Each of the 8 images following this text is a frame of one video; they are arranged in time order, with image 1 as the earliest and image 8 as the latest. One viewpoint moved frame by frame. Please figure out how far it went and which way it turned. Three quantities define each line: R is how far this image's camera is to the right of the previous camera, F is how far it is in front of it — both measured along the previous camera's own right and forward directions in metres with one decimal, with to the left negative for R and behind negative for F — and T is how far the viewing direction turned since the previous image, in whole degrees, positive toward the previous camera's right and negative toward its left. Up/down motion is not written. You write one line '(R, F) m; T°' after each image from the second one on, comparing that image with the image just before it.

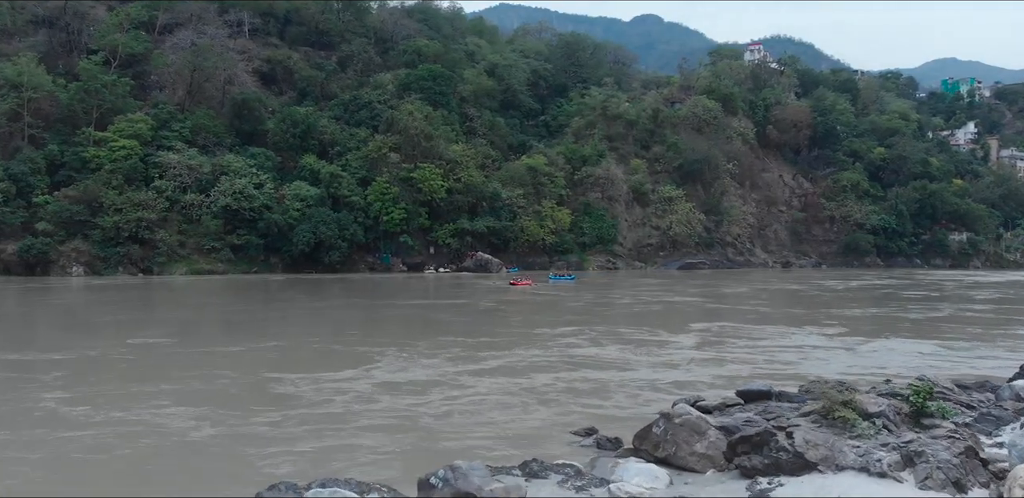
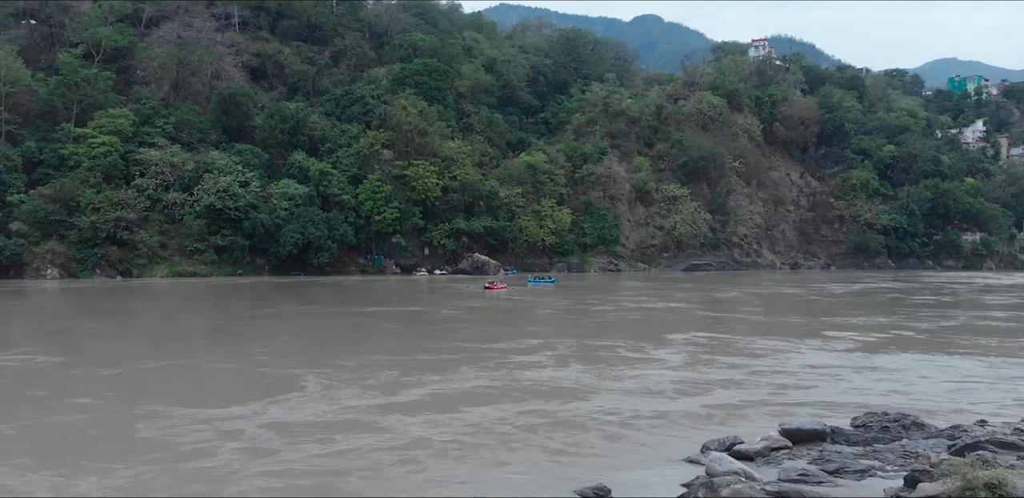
(+0.1, +1.8) m; 0°
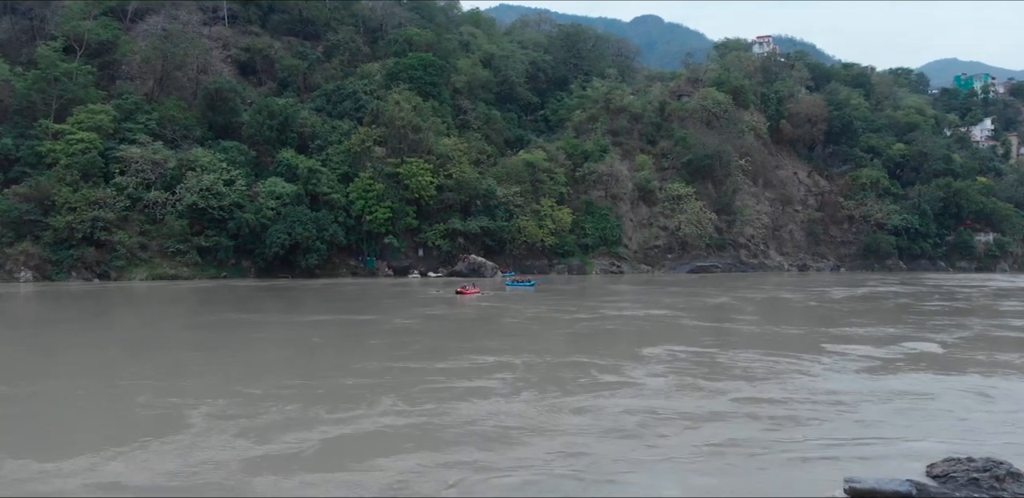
(+0.1, +1.7) m; 0°
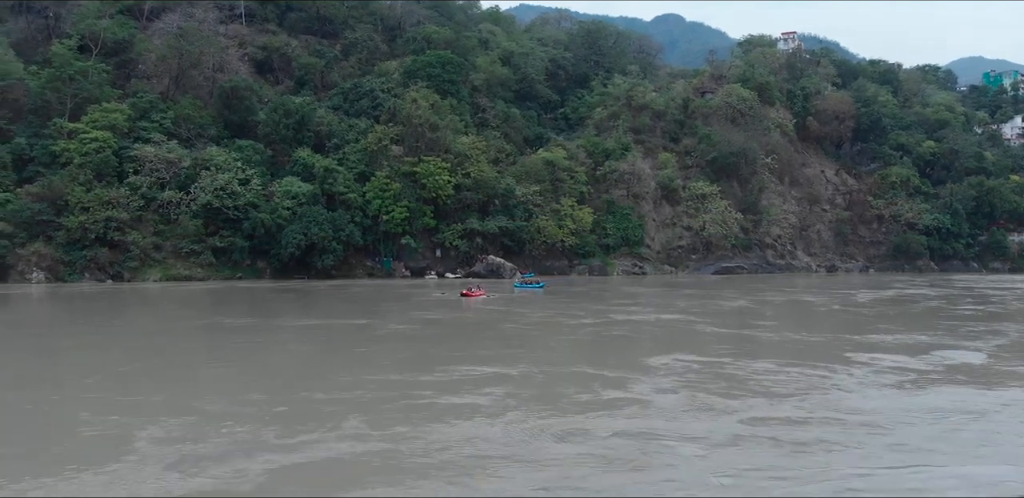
(0.0, +0.9) m; -1°
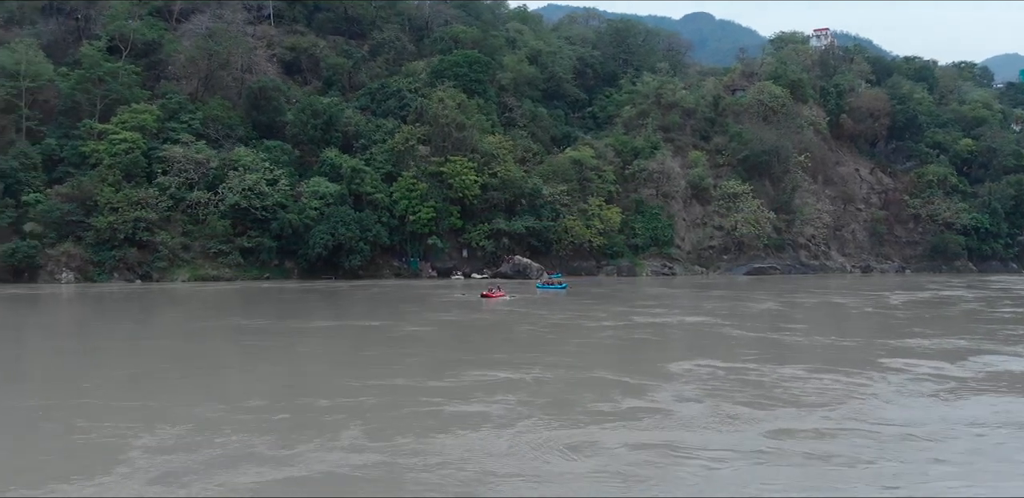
(0.0, +0.4) m; -2°
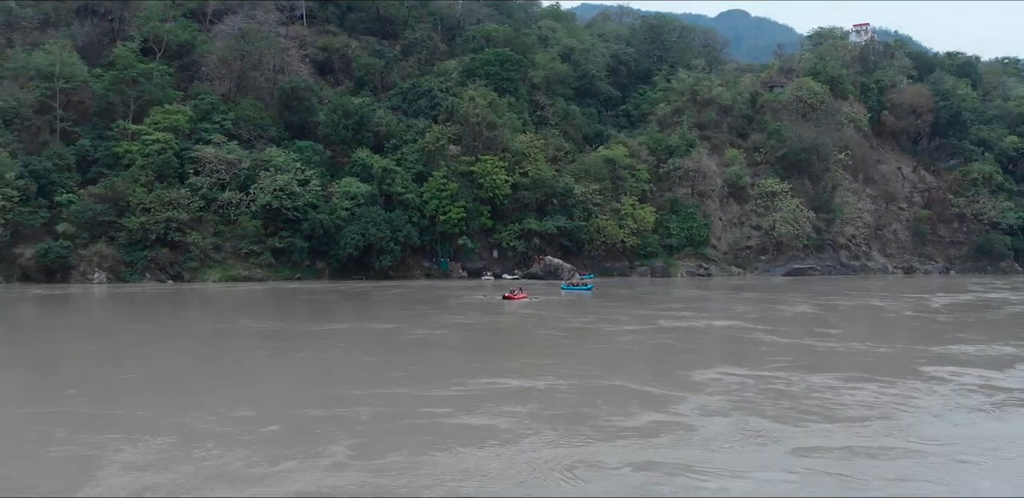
(+0.1, +0.5) m; -2°
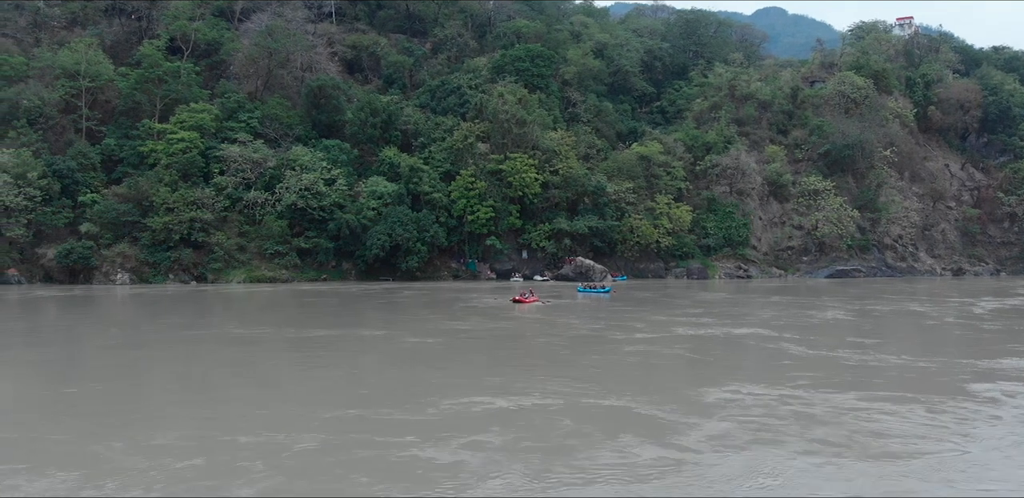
(+0.1, +1.1) m; -2°
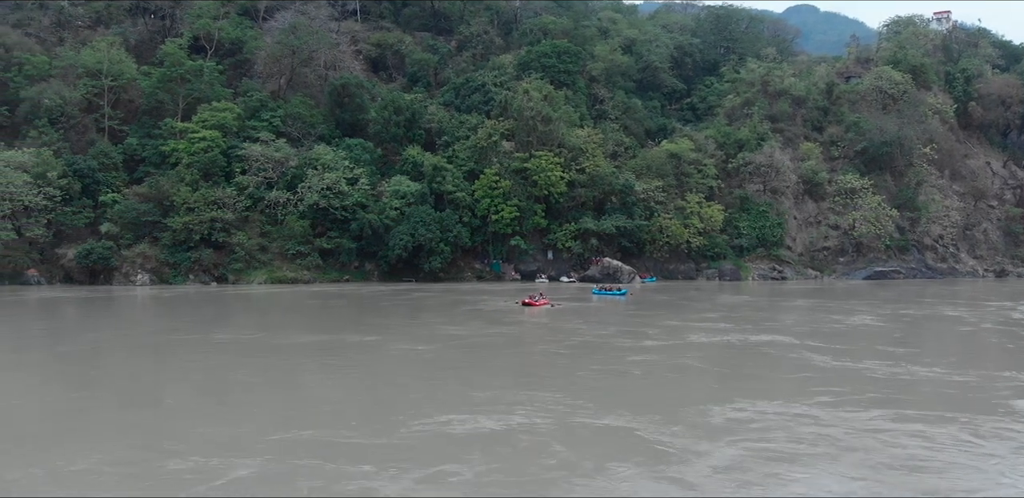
(+0.1, +0.8) m; -2°
